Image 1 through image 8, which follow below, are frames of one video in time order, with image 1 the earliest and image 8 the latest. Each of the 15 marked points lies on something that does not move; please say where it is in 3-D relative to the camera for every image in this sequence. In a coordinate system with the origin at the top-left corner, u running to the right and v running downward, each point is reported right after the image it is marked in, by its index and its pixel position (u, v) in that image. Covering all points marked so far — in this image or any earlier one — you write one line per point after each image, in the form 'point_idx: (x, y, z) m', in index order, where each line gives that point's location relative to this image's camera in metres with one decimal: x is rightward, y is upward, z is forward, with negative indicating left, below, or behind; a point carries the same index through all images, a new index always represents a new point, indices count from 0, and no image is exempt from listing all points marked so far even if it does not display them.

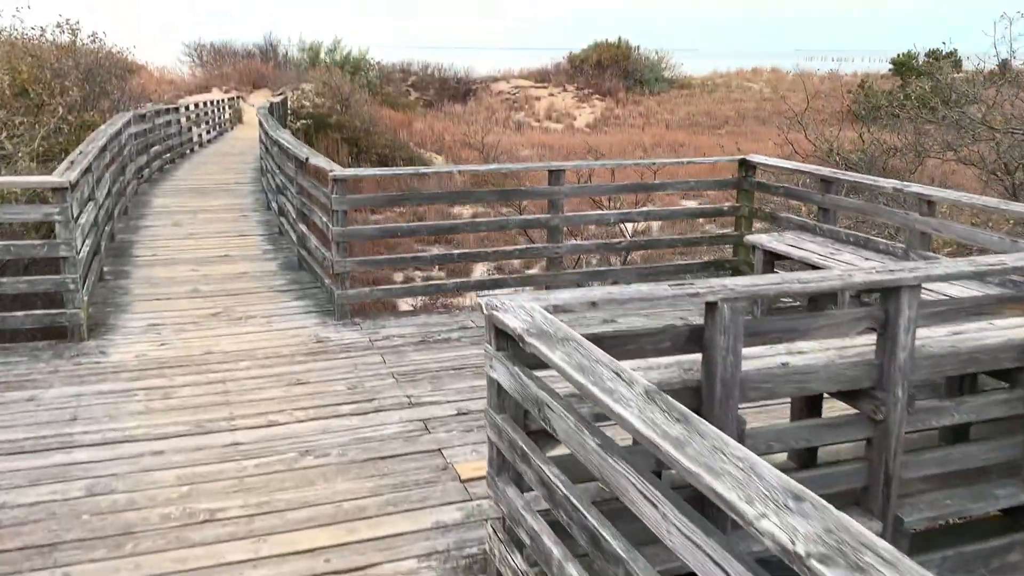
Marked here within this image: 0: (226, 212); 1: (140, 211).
0: (-2.2, +0.6, +5.1) m
1: (-2.9, +0.6, +5.1) m
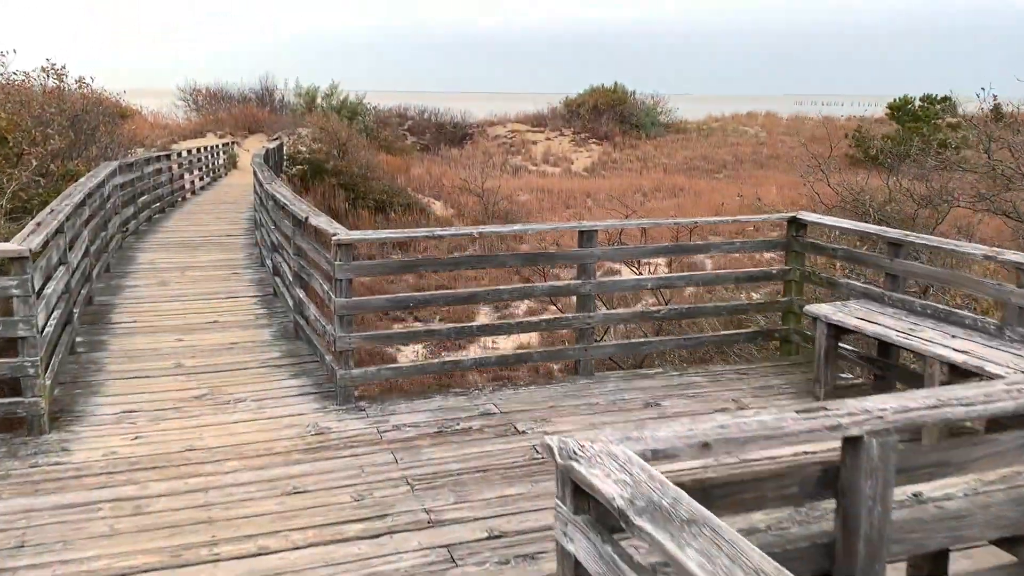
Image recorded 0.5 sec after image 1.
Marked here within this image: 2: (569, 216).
0: (-2.1, +0.1, +4.7) m
1: (-2.8, +0.1, +4.7) m
2: (+1.3, +1.7, +15.0) m
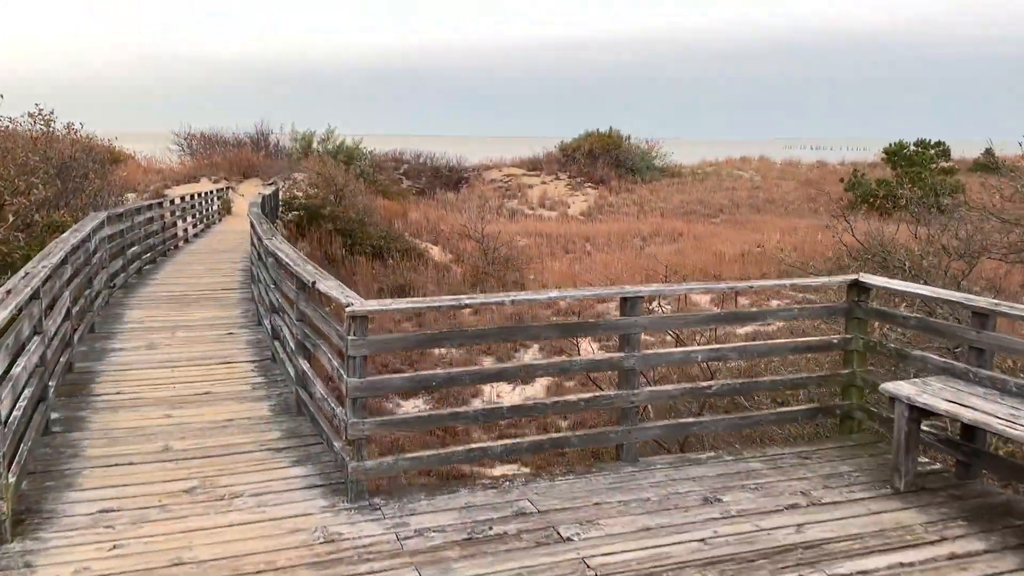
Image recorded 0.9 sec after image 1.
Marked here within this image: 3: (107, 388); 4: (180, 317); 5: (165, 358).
0: (-2.0, -0.3, +4.4) m
1: (-2.7, -0.3, +4.4) m
2: (+1.3, +0.6, +14.8) m
3: (-2.1, -0.5, +3.3) m
4: (-2.5, -0.2, +4.8) m
5: (-2.0, -0.4, +3.8) m
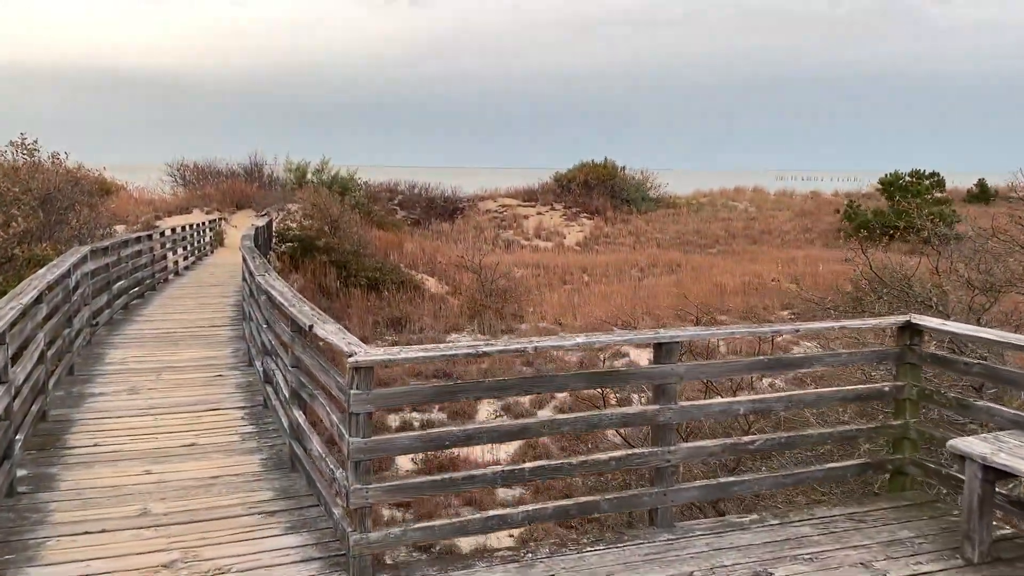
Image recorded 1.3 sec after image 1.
0: (-2.0, -0.5, +4.1) m
1: (-2.7, -0.5, +4.1) m
2: (+1.2, -0.1, +14.5) m
3: (-2.0, -0.7, +3.0) m
4: (-2.4, -0.5, +4.5) m
5: (-2.0, -0.6, +3.5) m
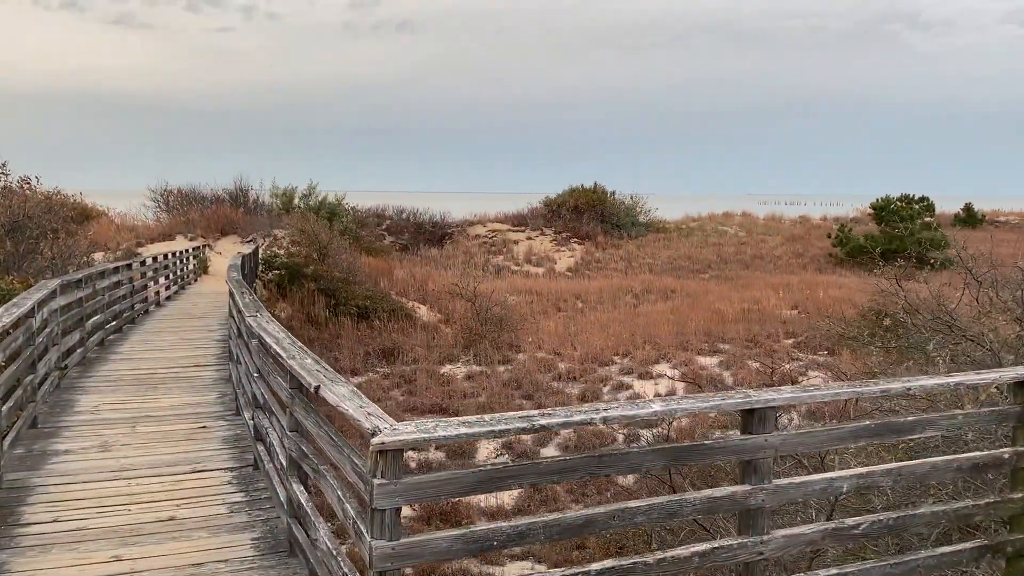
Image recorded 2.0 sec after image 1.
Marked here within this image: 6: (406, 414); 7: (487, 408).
0: (-1.9, -0.8, +3.7) m
1: (-2.6, -0.8, +3.7) m
2: (+1.1, -0.7, +14.2) m
3: (-1.9, -0.9, +2.6) m
4: (-2.3, -0.7, +4.1) m
5: (-1.9, -0.8, +3.1) m
6: (-1.5, -1.7, +9.1) m
7: (-0.4, -1.7, +9.1) m
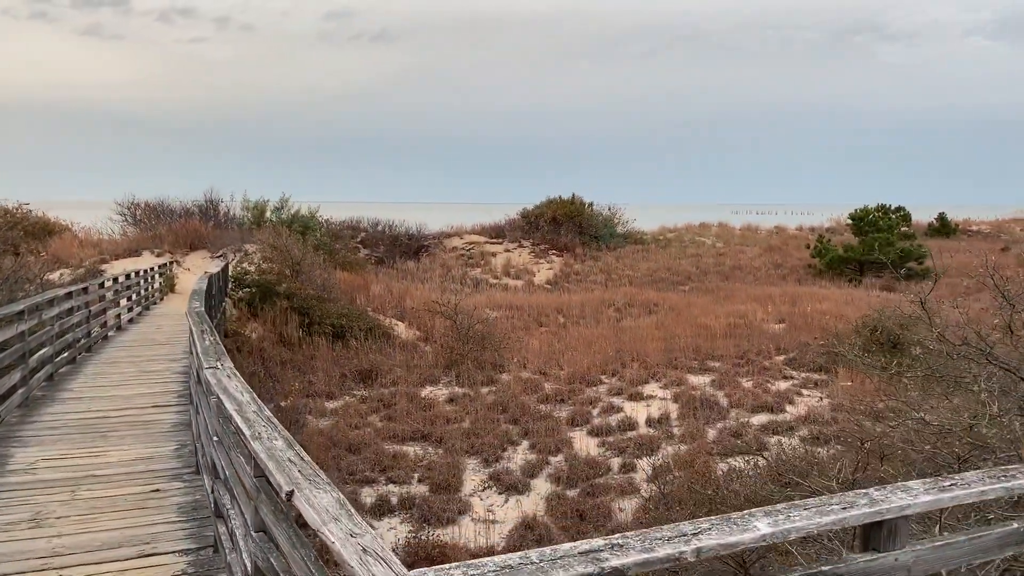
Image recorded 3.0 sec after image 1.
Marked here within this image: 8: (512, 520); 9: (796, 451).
0: (-1.9, -1.0, +3.2) m
1: (-2.6, -1.0, +3.1) m
2: (+0.7, -1.0, +13.8) m
3: (-1.8, -1.1, +2.1) m
4: (-2.3, -0.9, +3.6) m
5: (-1.8, -1.0, +2.6) m
6: (-1.7, -2.0, +8.6) m
7: (-0.6, -1.9, +8.6) m
8: (0.0, -2.3, +6.5) m
9: (+2.9, -1.6, +6.5) m
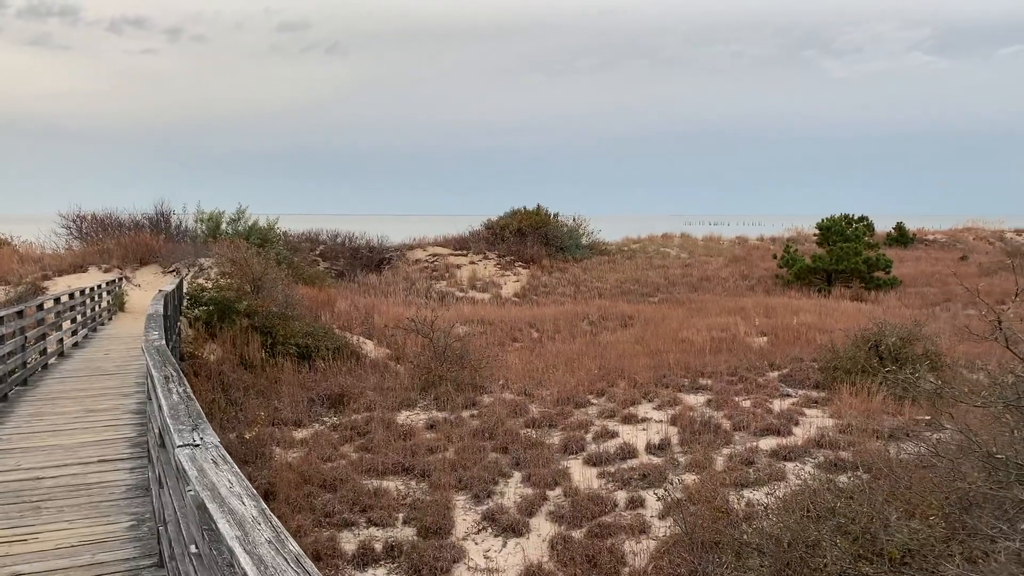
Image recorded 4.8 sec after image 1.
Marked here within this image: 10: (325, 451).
0: (-1.7, -1.1, +2.4) m
1: (-2.4, -1.1, +2.3) m
2: (+0.3, -1.4, +13.2) m
3: (-1.5, -1.2, +1.3) m
4: (-2.1, -1.1, +2.8) m
5: (-1.6, -1.2, +1.8) m
6: (-1.8, -2.3, +7.8) m
7: (-0.7, -2.2, +7.9) m
8: (0.0, -2.5, +5.8) m
9: (+2.9, -1.8, +6.1) m
10: (-2.4, -2.1, +8.3) m
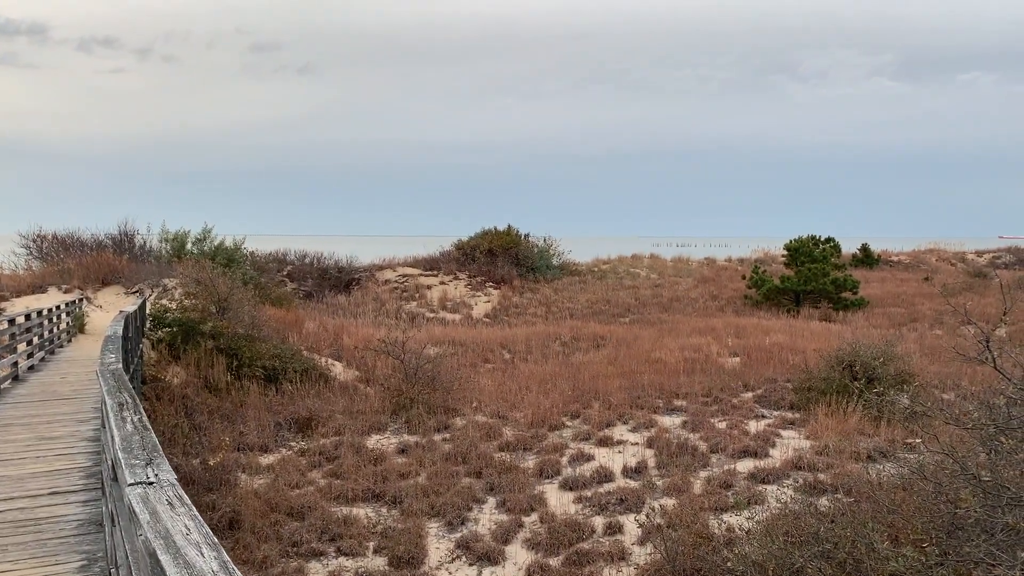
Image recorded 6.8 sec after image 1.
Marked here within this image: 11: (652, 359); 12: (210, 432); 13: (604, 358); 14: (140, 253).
0: (-1.7, -1.2, +2.2) m
1: (-2.4, -1.2, +2.1) m
2: (-0.3, -1.8, +13.0) m
3: (-1.5, -1.2, +1.1) m
4: (-2.2, -1.2, +2.5) m
5: (-1.6, -1.2, +1.6) m
6: (-2.1, -2.5, +7.5) m
7: (-1.0, -2.4, +7.7) m
8: (-0.2, -2.7, +5.6) m
9: (+2.6, -1.9, +6.0) m
10: (-2.7, -2.4, +8.0) m
11: (+3.0, -1.5, +13.5) m
12: (-4.3, -2.0, +9.1) m
13: (+2.0, -1.5, +14.0) m
14: (-11.0, +1.0, +19.2) m
